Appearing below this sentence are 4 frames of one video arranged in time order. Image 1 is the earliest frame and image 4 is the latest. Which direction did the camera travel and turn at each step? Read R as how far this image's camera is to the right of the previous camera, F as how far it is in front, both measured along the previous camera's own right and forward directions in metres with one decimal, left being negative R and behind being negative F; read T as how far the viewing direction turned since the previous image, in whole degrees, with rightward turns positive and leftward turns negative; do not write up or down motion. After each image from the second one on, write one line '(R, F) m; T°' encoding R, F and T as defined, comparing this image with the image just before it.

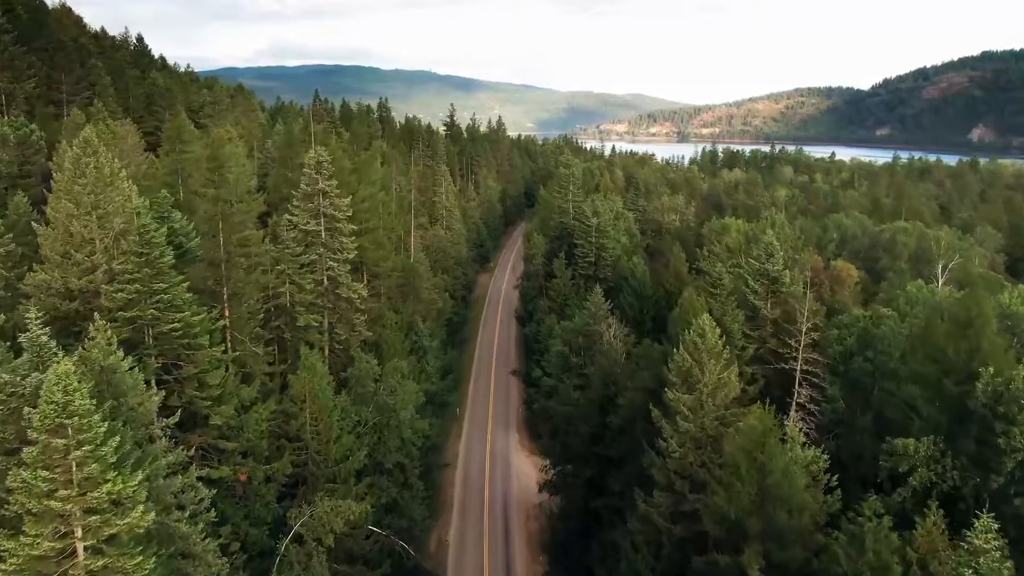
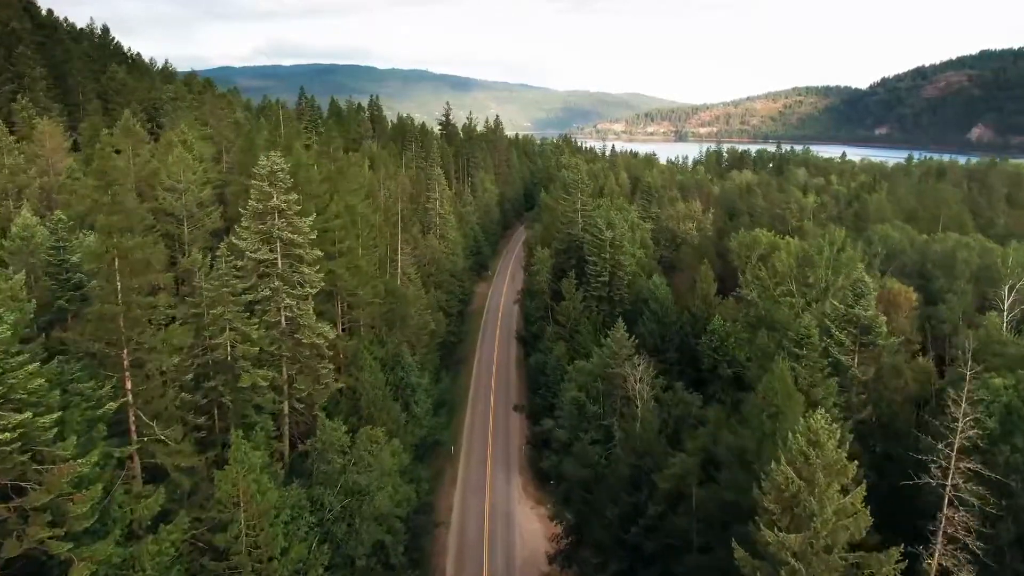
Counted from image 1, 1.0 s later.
(-0.5, +8.4) m; 0°
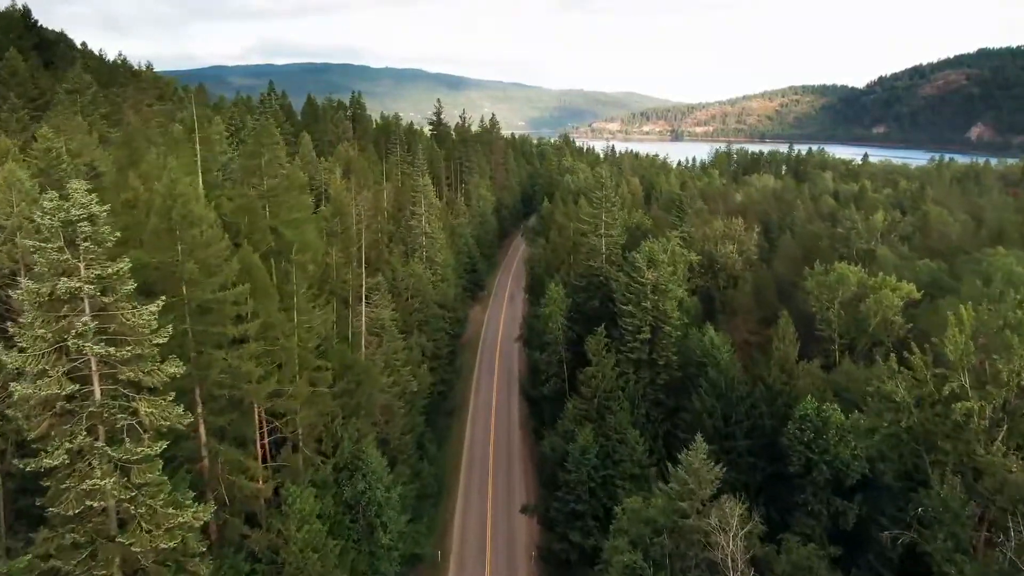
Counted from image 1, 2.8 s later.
(-0.8, +15.1) m; 0°
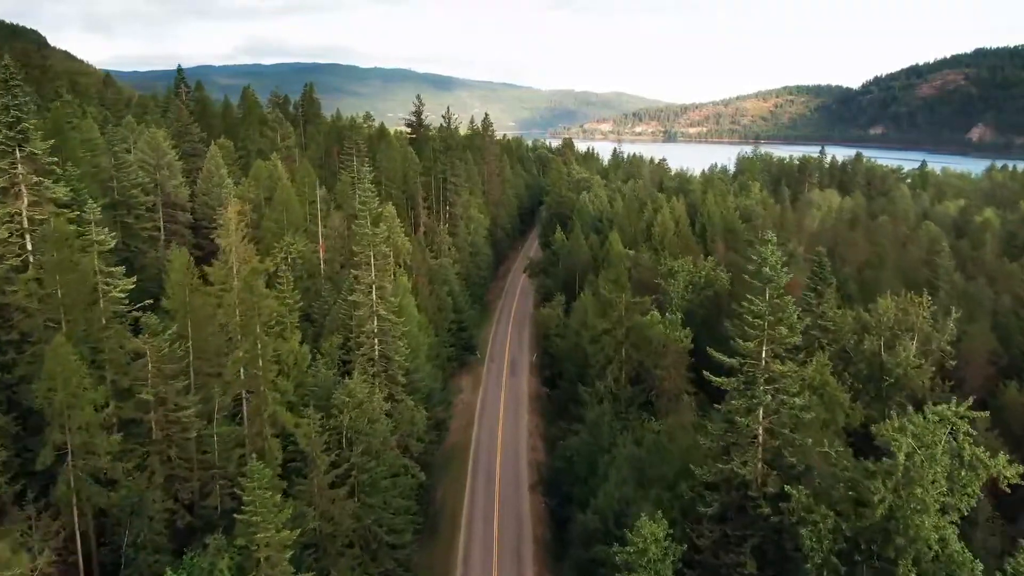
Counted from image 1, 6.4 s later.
(-1.5, +30.2) m; +1°
